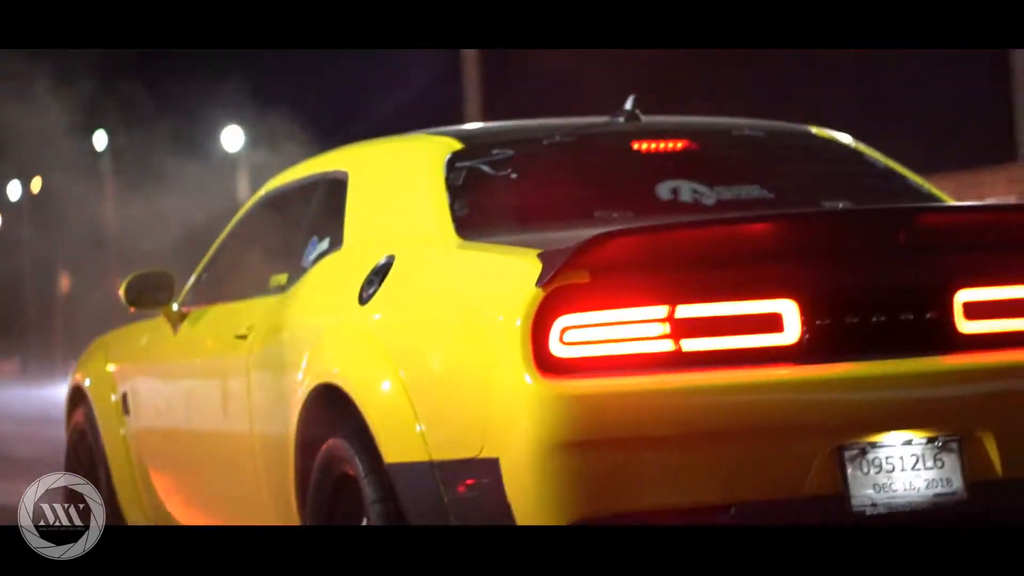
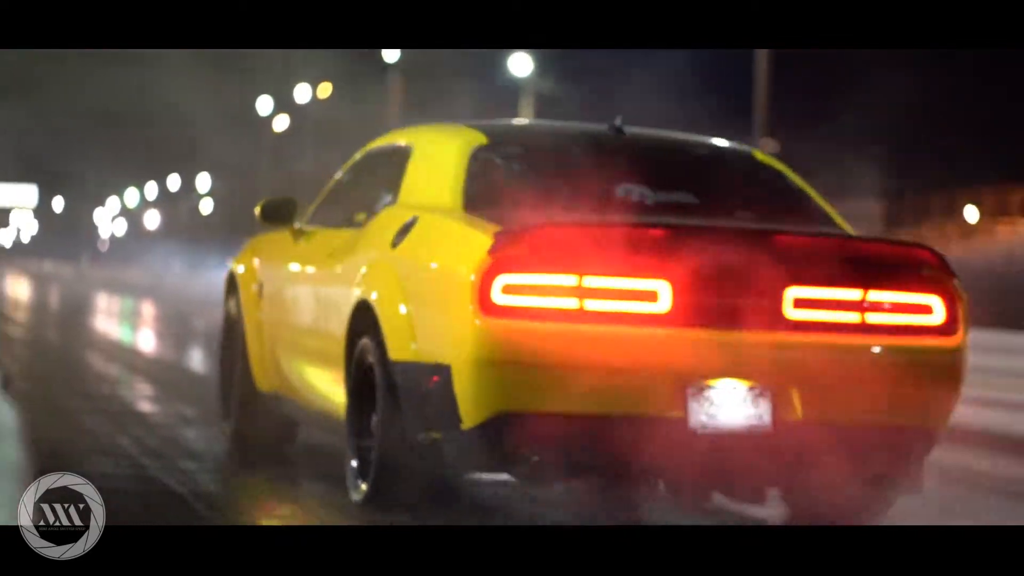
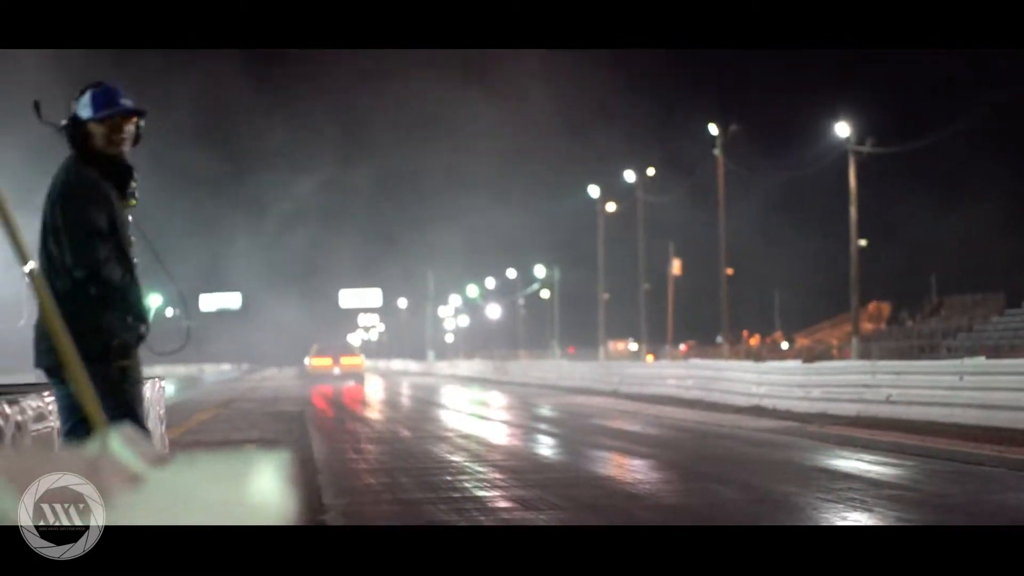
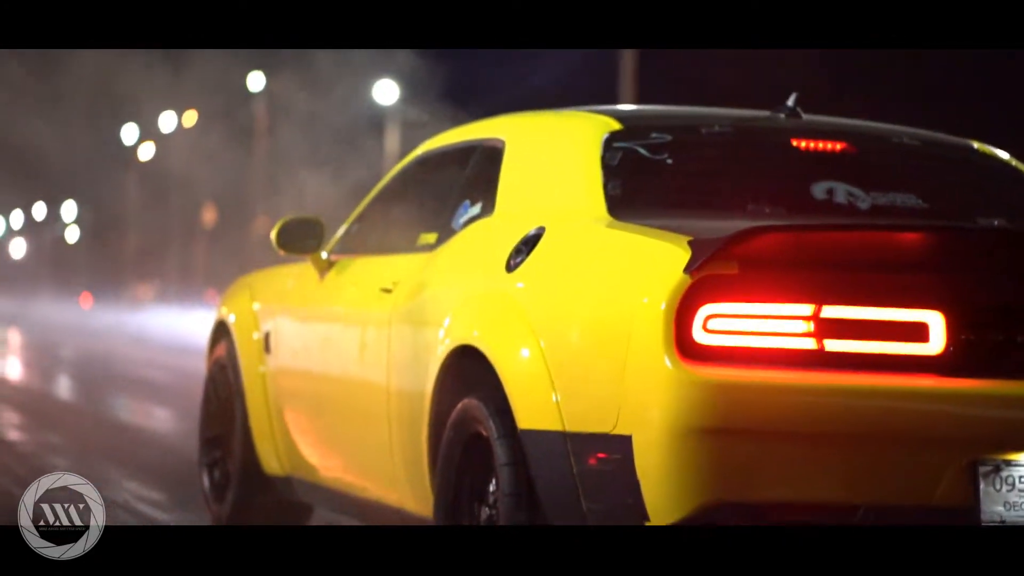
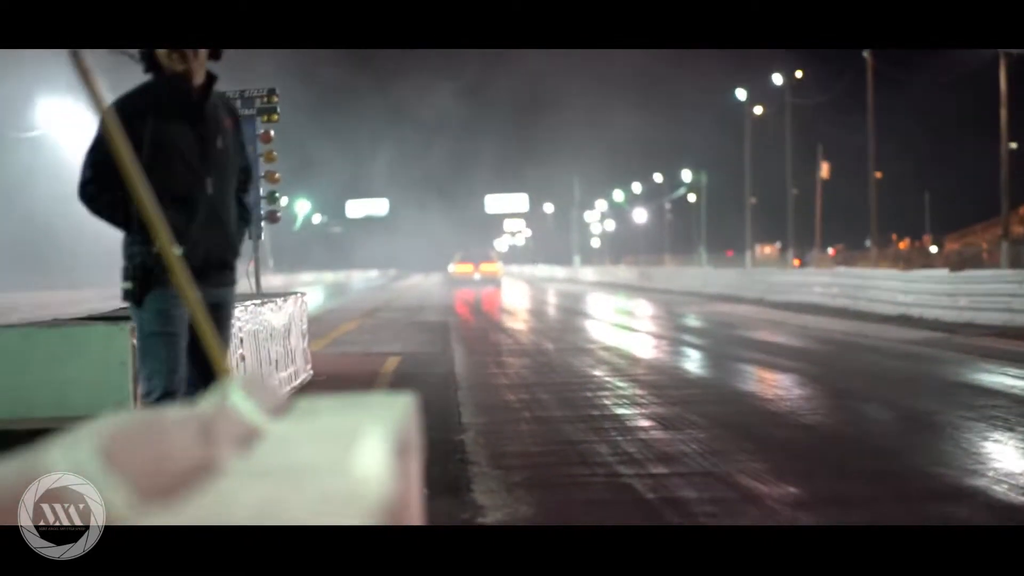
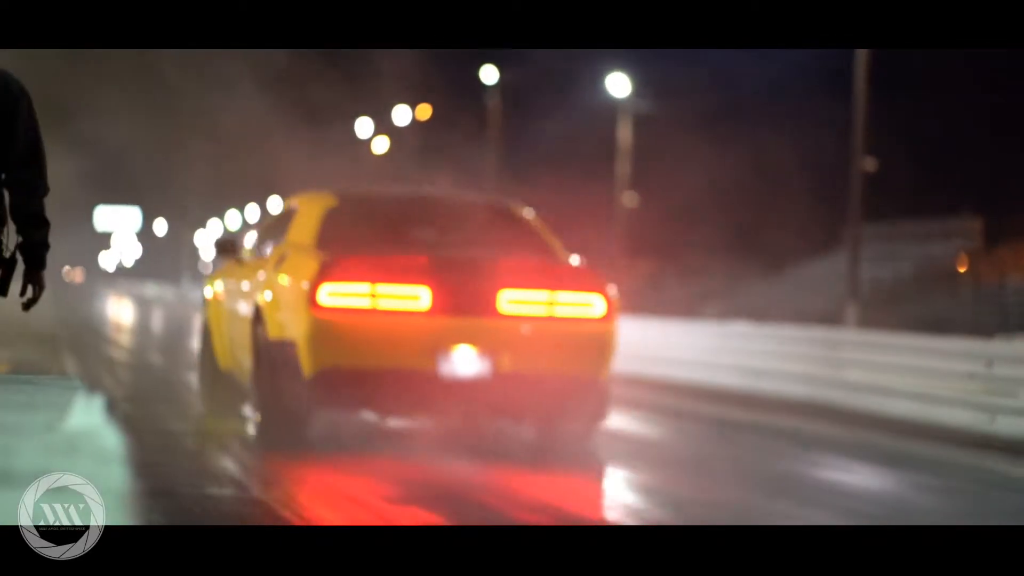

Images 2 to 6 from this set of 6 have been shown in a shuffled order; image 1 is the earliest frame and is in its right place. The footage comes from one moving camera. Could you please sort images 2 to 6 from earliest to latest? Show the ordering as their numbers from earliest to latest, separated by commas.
4, 2, 6, 3, 5
